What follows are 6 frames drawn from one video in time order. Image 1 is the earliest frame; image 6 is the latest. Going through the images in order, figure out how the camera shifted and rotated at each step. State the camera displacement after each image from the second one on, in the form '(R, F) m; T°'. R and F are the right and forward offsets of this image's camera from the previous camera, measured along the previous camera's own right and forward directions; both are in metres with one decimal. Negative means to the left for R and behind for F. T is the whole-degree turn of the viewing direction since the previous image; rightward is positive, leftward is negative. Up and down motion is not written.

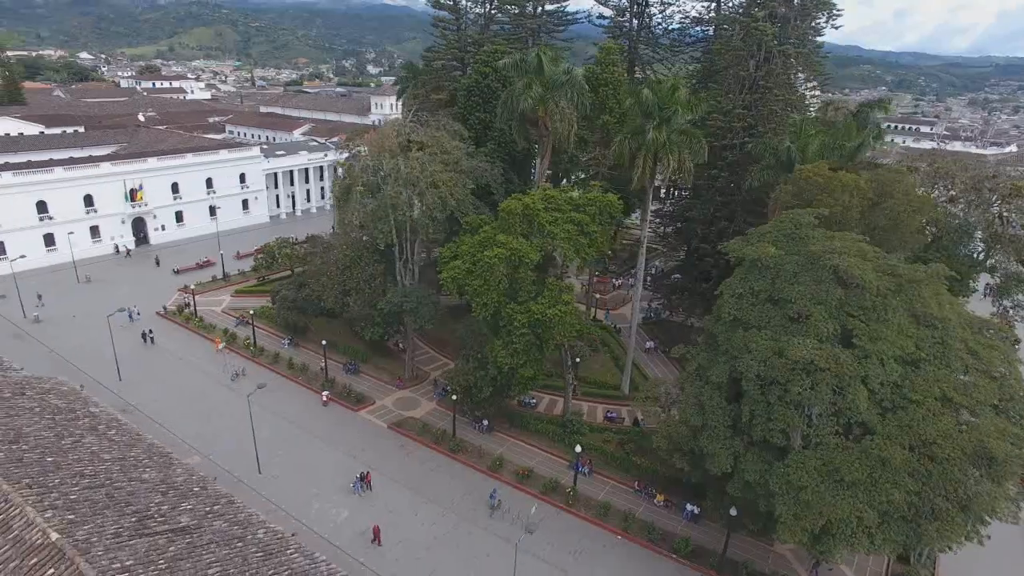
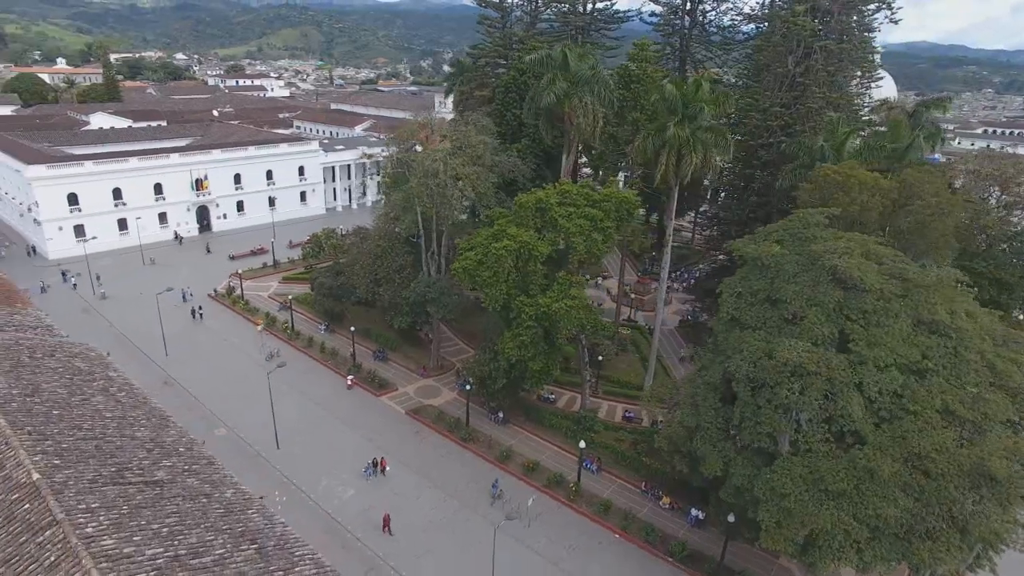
(+2.2, -0.1) m; -6°
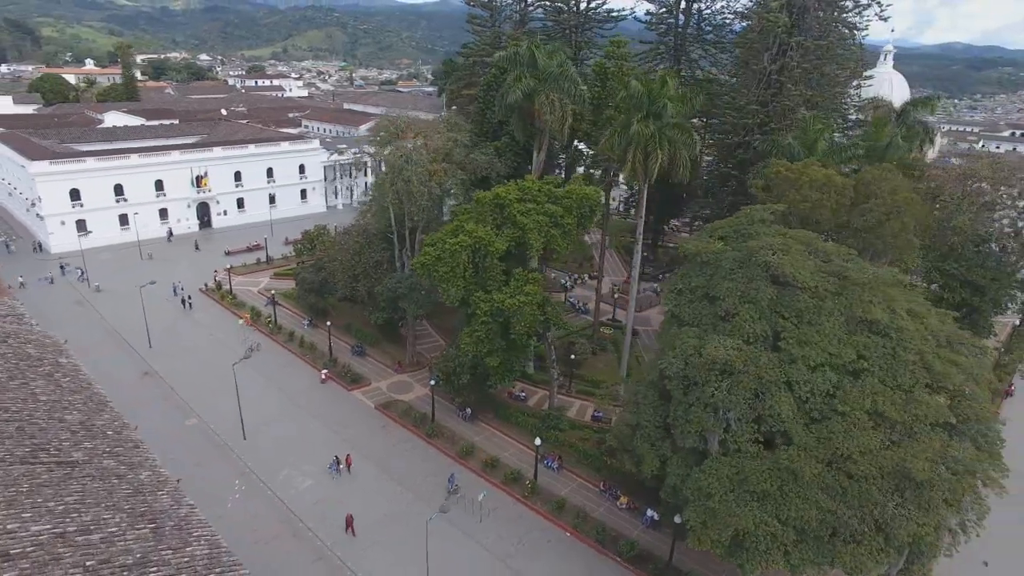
(+2.4, 0.0) m; -2°
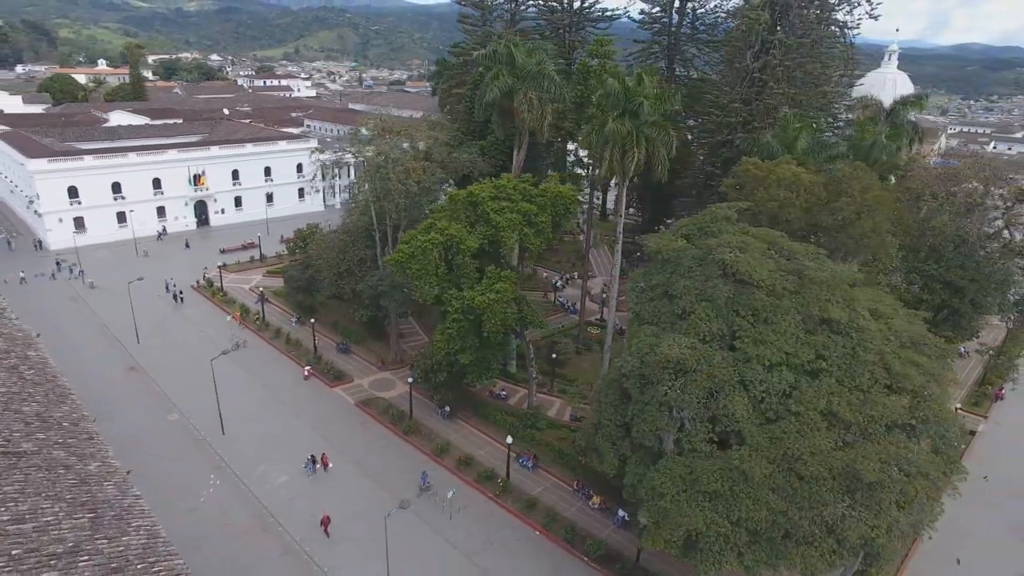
(+1.4, 0.0) m; -1°
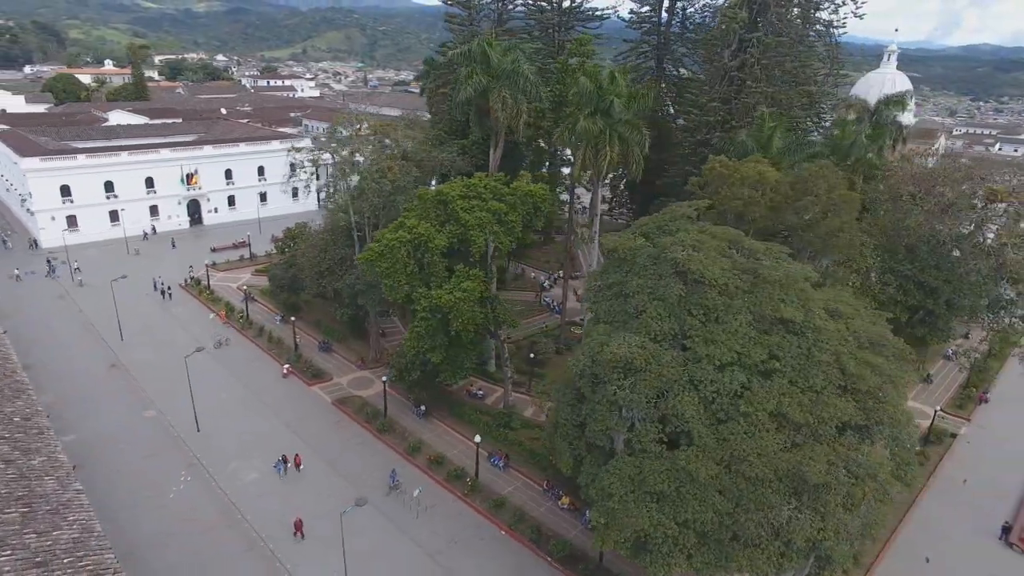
(+1.4, +0.1) m; -1°
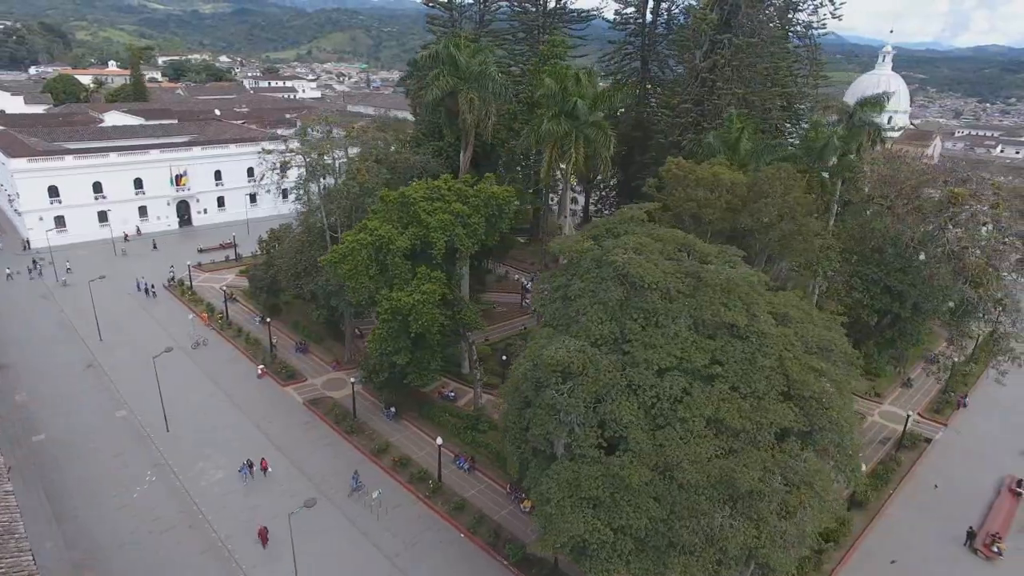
(+1.6, +0.1) m; -1°
